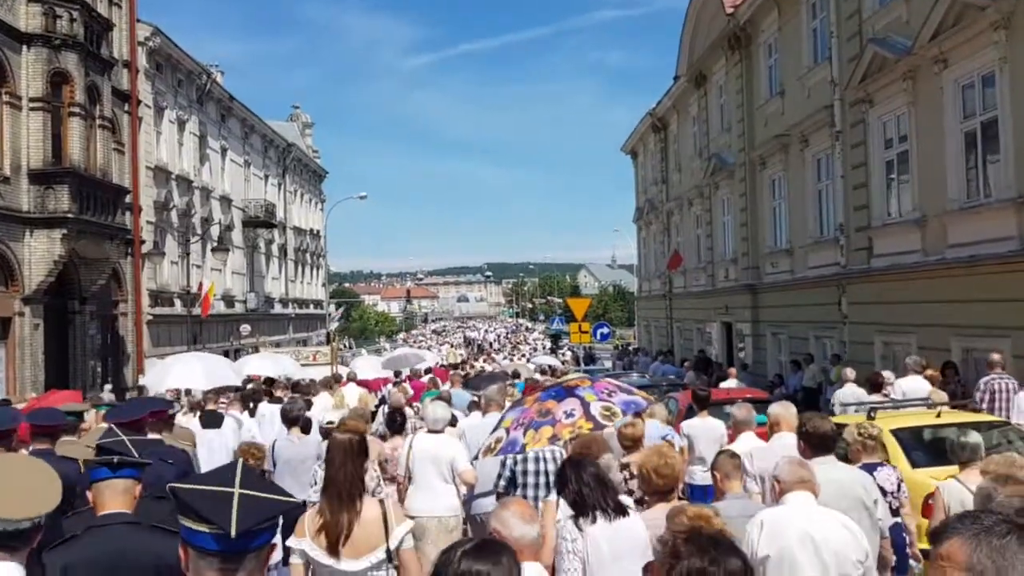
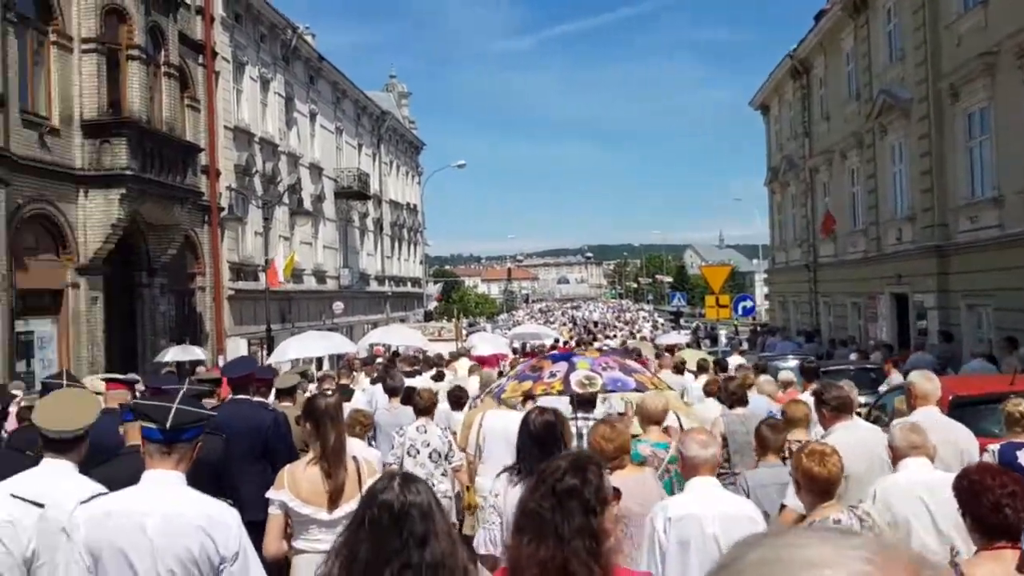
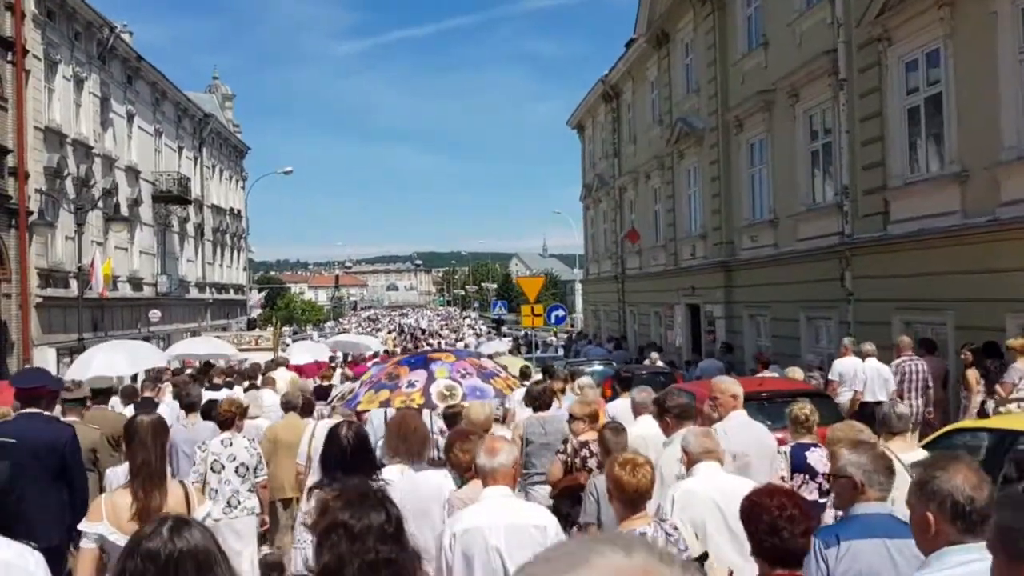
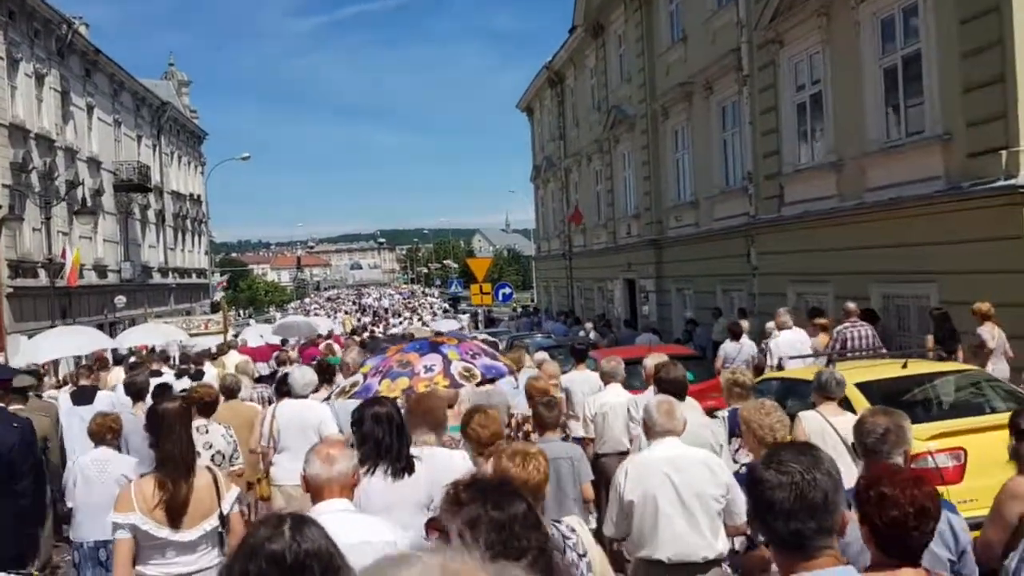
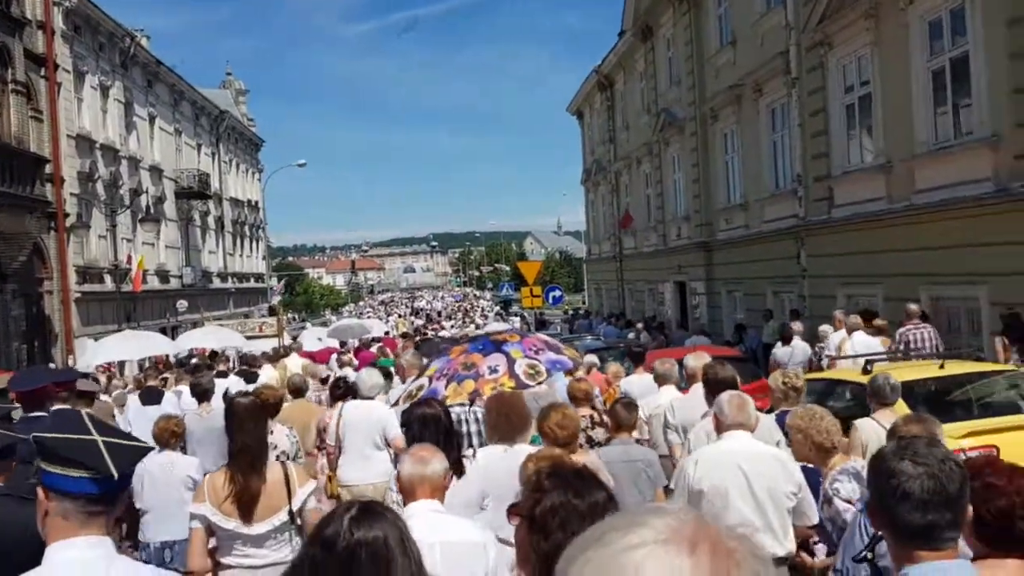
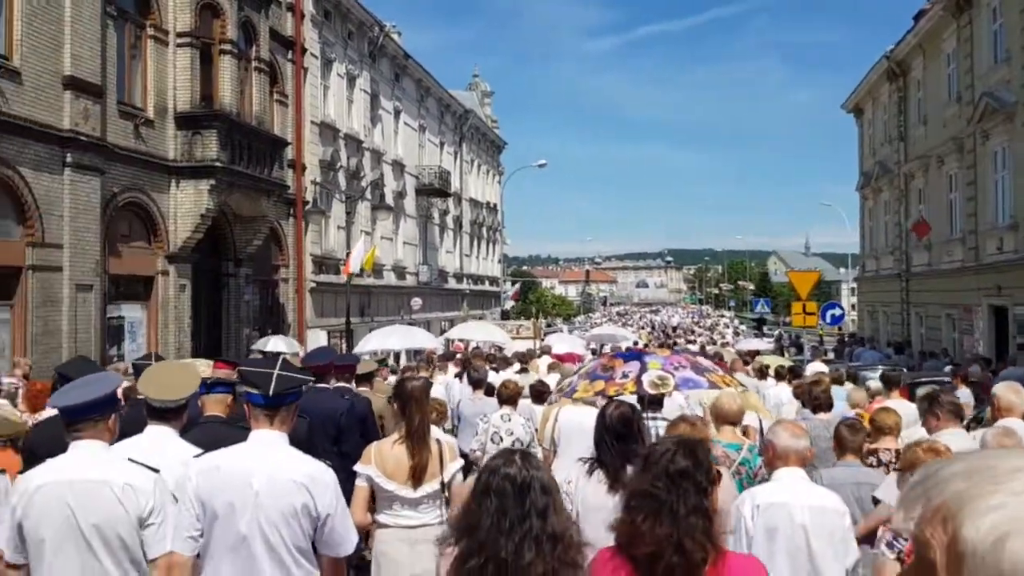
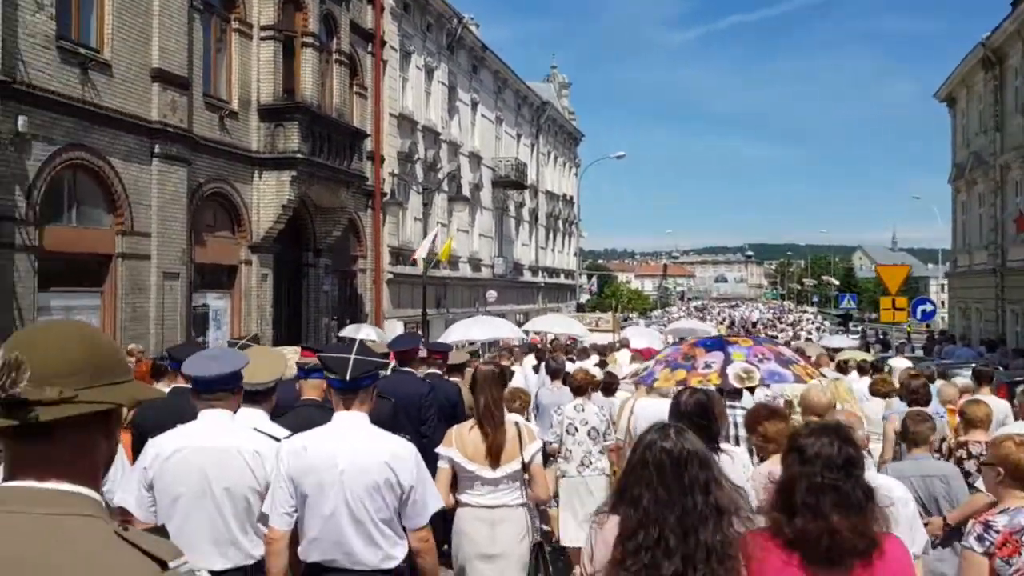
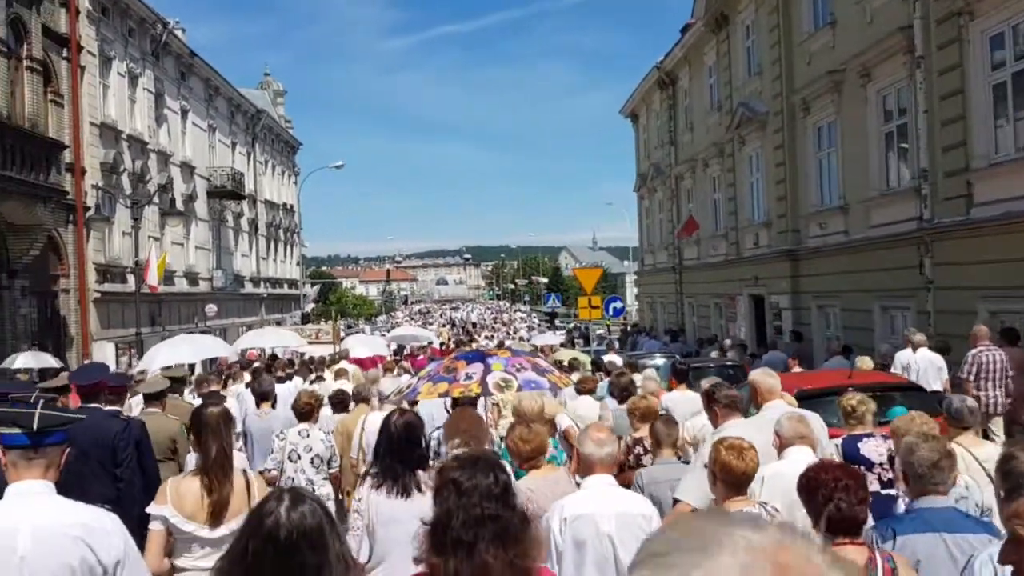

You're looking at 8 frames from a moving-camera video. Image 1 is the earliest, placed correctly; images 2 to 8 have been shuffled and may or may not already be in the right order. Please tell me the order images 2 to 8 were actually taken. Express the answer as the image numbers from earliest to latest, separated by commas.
5, 4, 3, 8, 2, 6, 7
